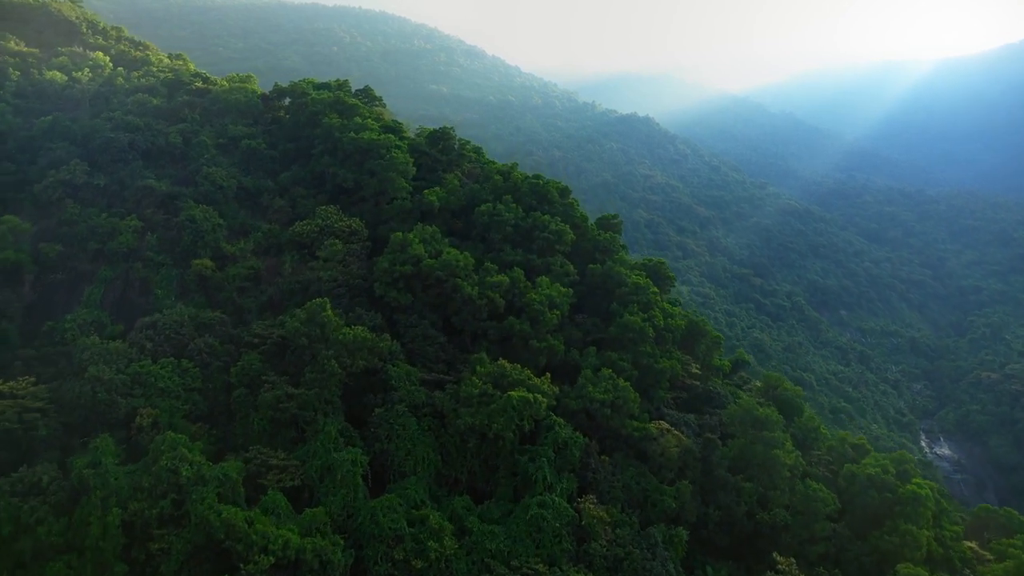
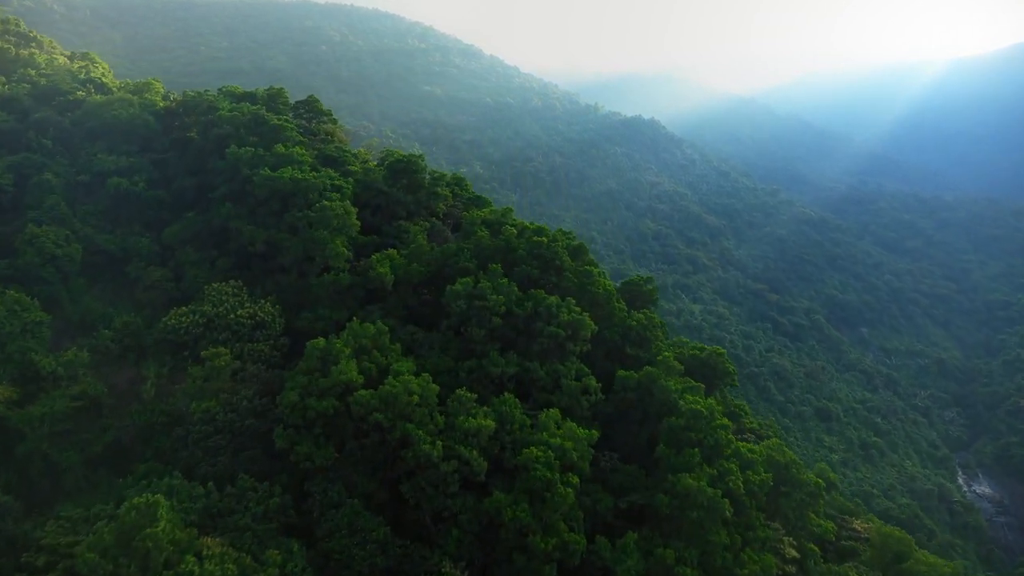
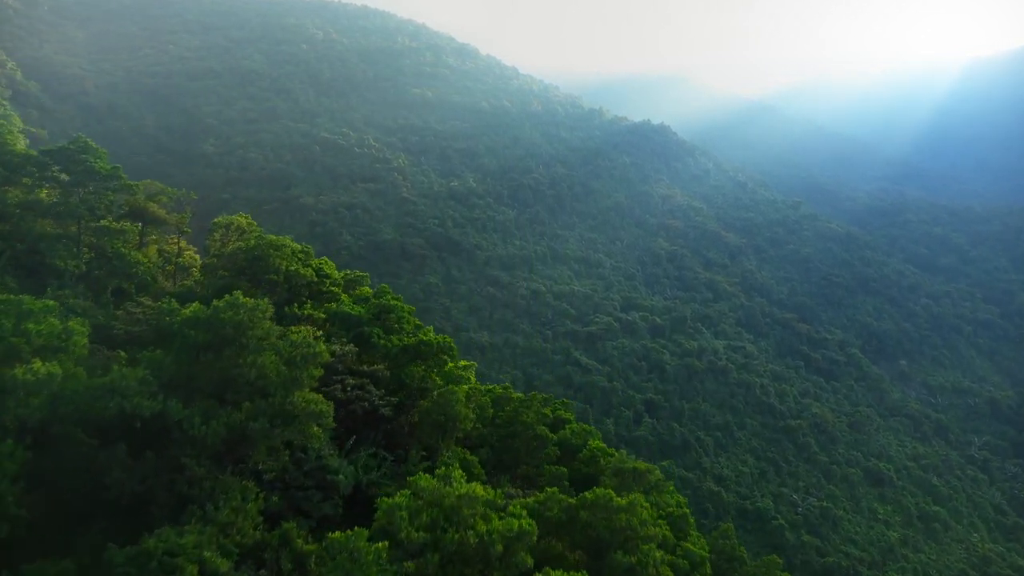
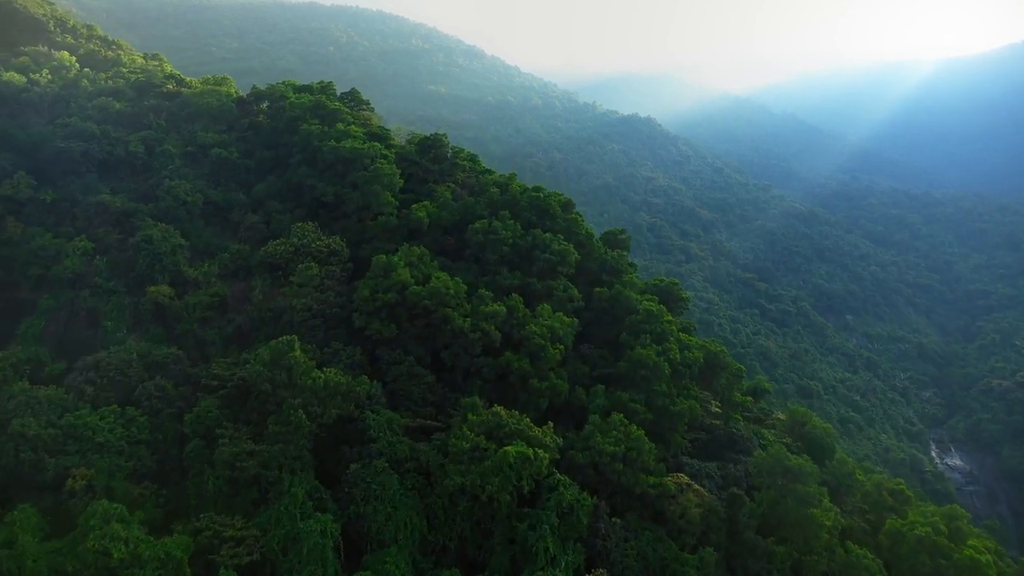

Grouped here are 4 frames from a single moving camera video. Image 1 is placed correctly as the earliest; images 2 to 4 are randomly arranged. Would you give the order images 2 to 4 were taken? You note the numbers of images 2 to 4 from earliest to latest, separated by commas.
4, 2, 3
